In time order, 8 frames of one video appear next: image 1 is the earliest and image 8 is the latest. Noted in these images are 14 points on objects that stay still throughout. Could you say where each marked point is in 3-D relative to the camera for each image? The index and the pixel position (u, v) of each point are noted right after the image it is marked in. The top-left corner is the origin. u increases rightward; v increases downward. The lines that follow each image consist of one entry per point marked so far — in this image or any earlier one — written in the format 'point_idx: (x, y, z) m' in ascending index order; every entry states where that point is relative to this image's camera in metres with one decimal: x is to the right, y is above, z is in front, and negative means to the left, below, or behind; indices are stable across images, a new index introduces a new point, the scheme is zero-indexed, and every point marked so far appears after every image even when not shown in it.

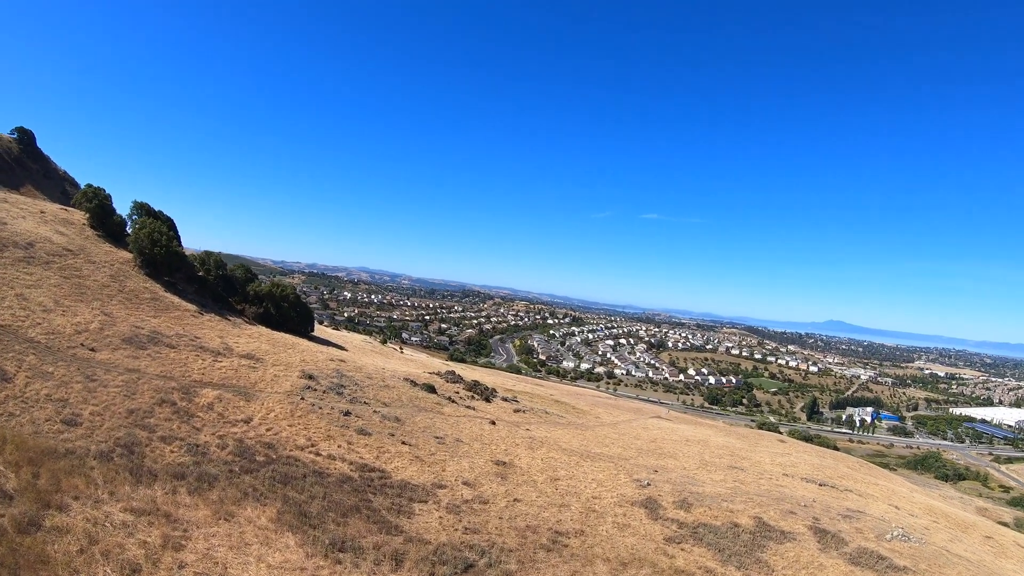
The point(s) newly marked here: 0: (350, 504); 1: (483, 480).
0: (-5.3, -7.1, +14.8) m
1: (-1.1, -7.4, +17.3) m
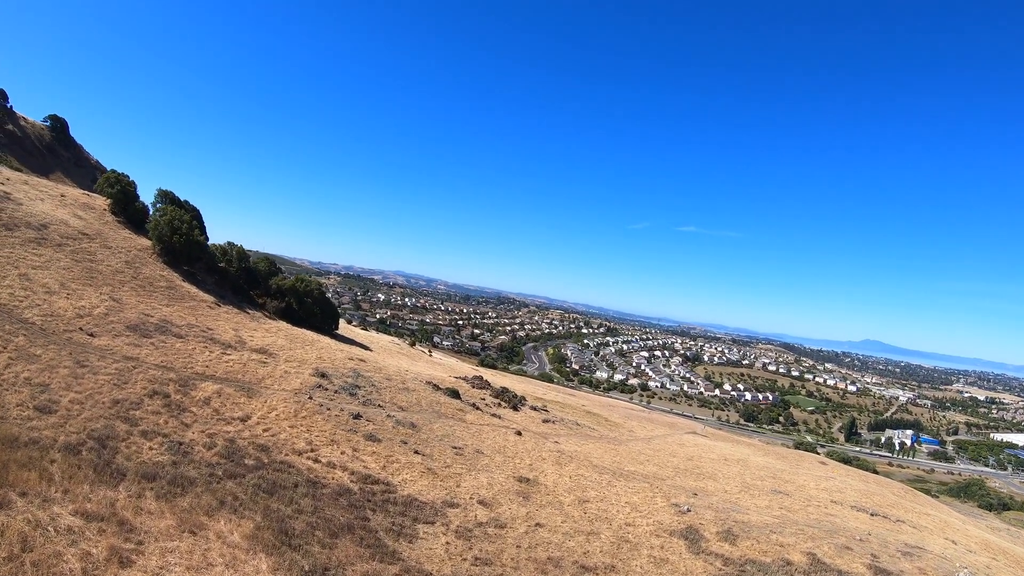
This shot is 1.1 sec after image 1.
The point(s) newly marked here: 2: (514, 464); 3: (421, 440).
0: (-4.7, -6.5, +12.6) m
1: (-0.5, -7.0, +15.0) m
2: (-0.1, -7.2, +18.6) m
3: (-4.2, -6.5, +19.4) m
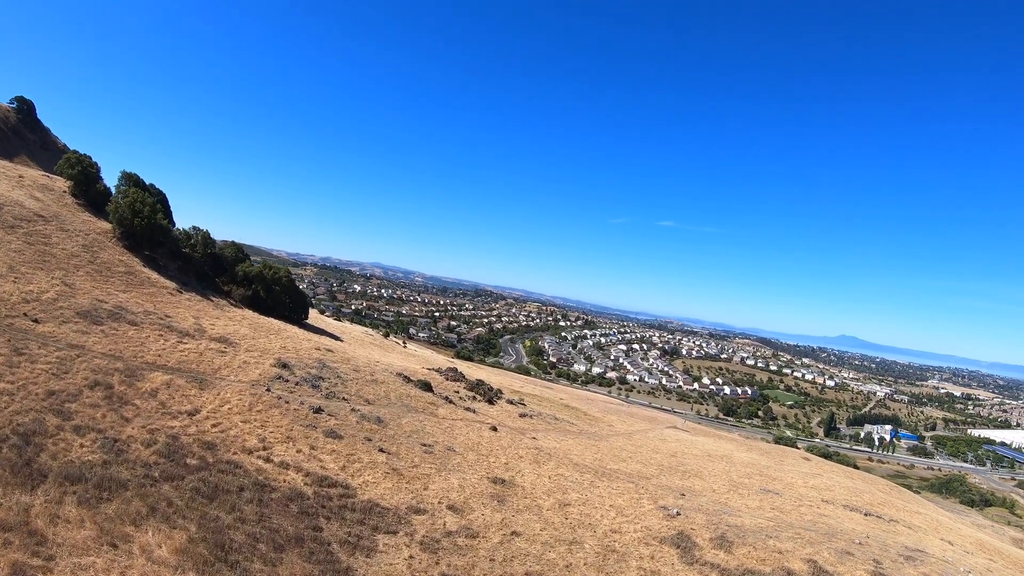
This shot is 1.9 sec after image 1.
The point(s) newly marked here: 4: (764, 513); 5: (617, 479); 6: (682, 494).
0: (-5.4, -5.9, +11.0) m
1: (-1.2, -6.4, +13.5) m
2: (-0.9, -6.6, +17.1) m
3: (-5.0, -5.8, +17.8) m
4: (+10.8, -9.6, +19.4) m
5: (+4.3, -7.9, +18.9) m
6: (+7.3, -8.7, +19.3) m
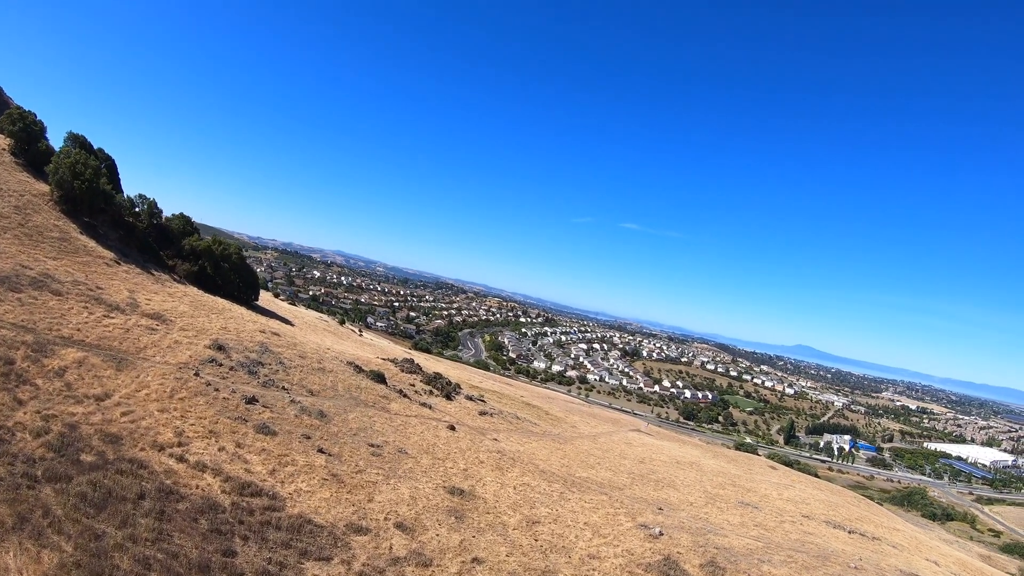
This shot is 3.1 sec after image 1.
0: (-6.1, -5.1, +8.7) m
1: (-2.1, -5.8, +11.4) m
2: (-2.1, -6.0, +15.0) m
3: (-6.1, -5.0, +15.5) m
4: (+9.3, -9.6, +18.0) m
5: (+3.0, -7.6, +17.2) m
6: (+5.9, -8.5, +17.7) m
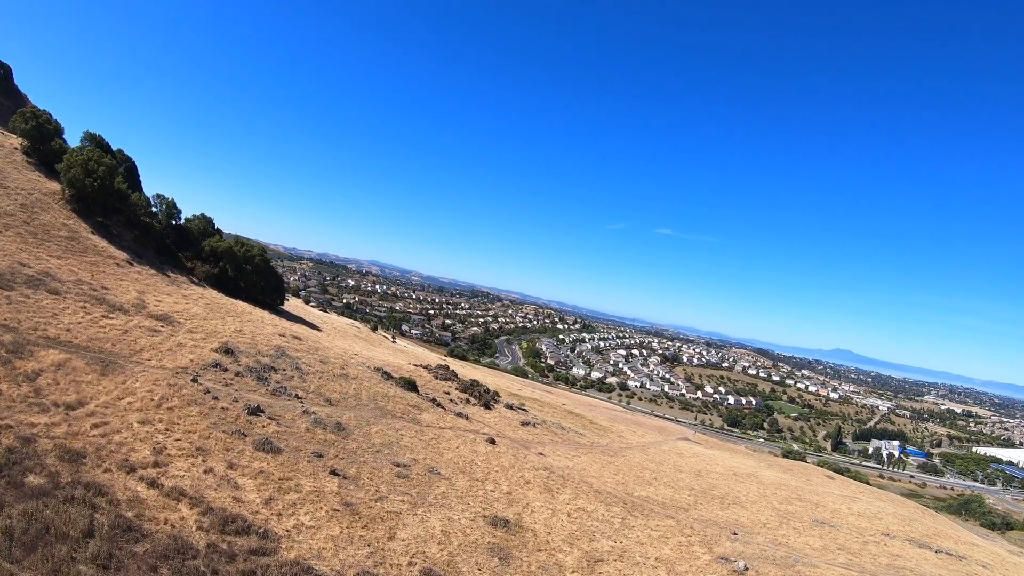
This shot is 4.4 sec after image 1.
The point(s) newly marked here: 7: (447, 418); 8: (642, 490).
0: (-5.1, -4.7, +6.2) m
1: (-1.0, -5.4, +8.8) m
2: (-0.8, -5.6, +12.5) m
3: (-4.9, -4.6, +13.1) m
4: (+10.7, -9.0, +15.0) m
5: (+4.4, -7.1, +14.4) m
6: (+7.3, -8.0, +14.8) m
7: (-3.0, -5.4, +19.0) m
8: (+4.8, -7.6, +17.2) m
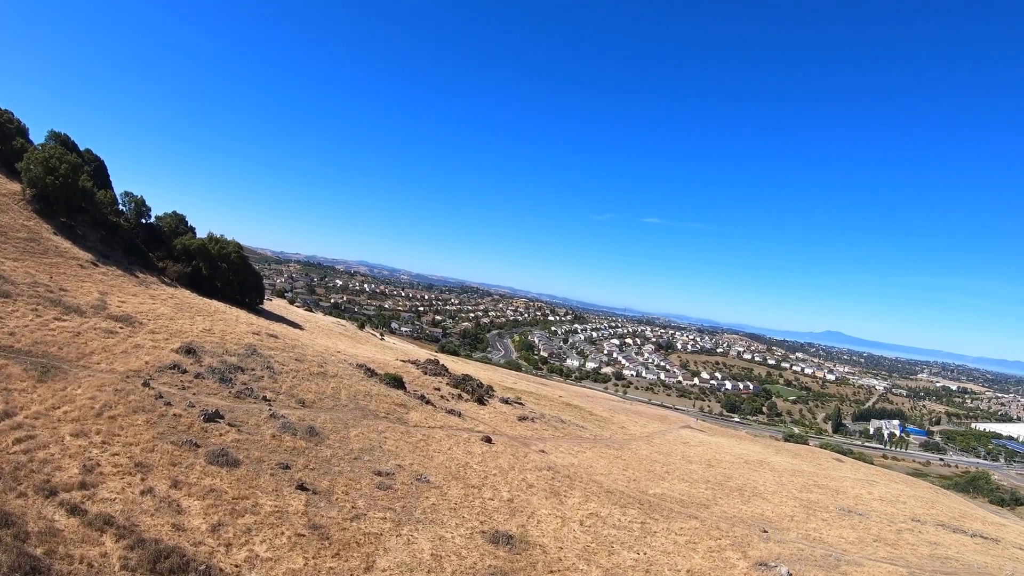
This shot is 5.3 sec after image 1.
0: (-4.9, -4.3, +4.4) m
1: (-0.9, -4.8, +7.1) m
2: (-0.7, -5.0, +10.7) m
3: (-4.8, -4.2, +11.3) m
4: (+10.9, -7.9, +13.6) m
5: (+4.5, -6.3, +12.8) m
6: (+7.4, -7.1, +13.3) m
7: (-3.0, -4.8, +17.2) m
8: (+4.8, -6.8, +15.6) m
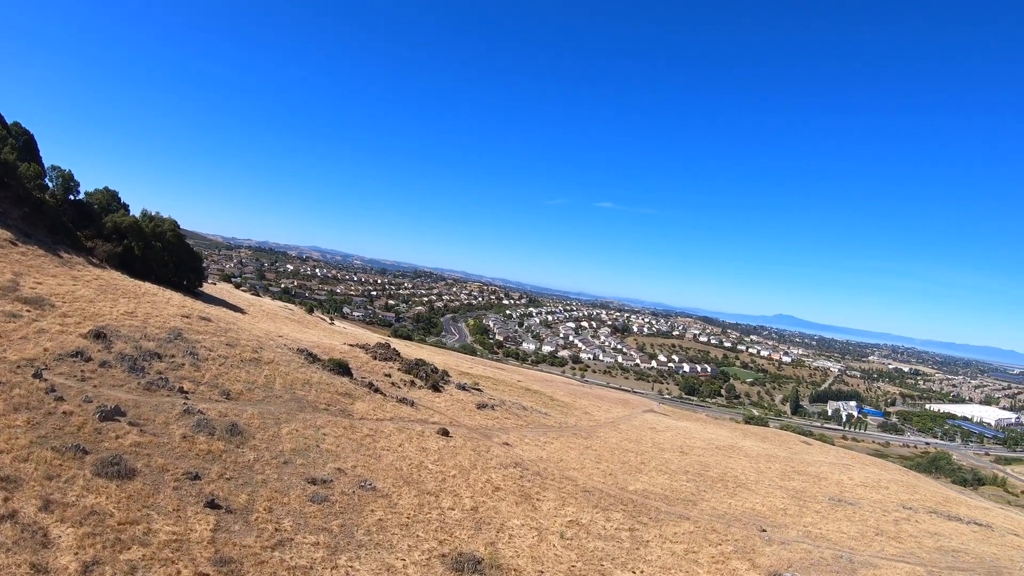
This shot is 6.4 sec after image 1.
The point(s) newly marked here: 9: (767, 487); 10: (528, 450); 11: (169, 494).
0: (-5.0, -3.8, +2.2) m
1: (-1.2, -4.2, +5.2) m
2: (-1.3, -4.3, +8.8) m
3: (-5.4, -3.5, +9.1) m
4: (+10.1, -7.2, +12.5) m
5: (+3.8, -5.6, +11.3) m
6: (+6.7, -6.3, +12.0) m
7: (-4.0, -4.0, +15.2) m
8: (+3.9, -6.0, +14.1) m
9: (+9.8, -7.6, +17.5) m
10: (+0.7, -5.4, +15.3) m
11: (-5.8, -3.4, +7.8) m
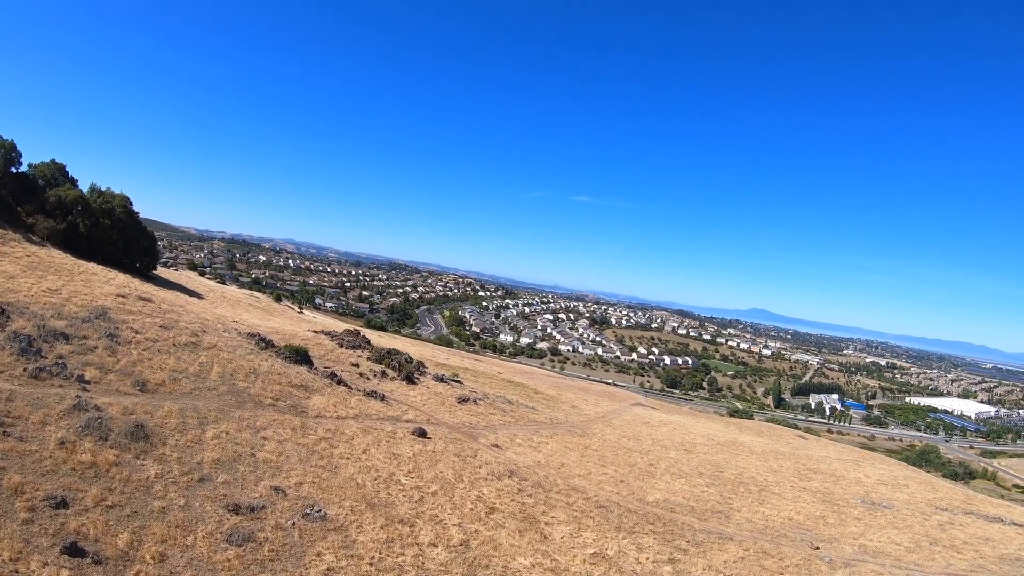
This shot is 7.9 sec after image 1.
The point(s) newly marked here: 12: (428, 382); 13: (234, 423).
0: (-4.6, -3.1, -0.4) m
1: (-0.8, -3.5, +2.7) m
2: (-1.1, -3.6, +6.3) m
3: (-5.2, -2.7, +6.4) m
4: (+10.1, -6.5, +10.5) m
5: (+3.8, -4.8, +9.0) m
6: (+6.7, -5.6, +9.9) m
7: (-4.1, -3.1, +12.6) m
8: (+3.8, -5.2, +11.9) m
9: (+9.5, -6.8, +15.5) m
10: (+0.5, -4.6, +12.9) m
11: (-5.6, -2.6, +5.1) m
12: (-3.1, -3.9, +18.7) m
13: (-5.2, -2.6, +8.8) m
